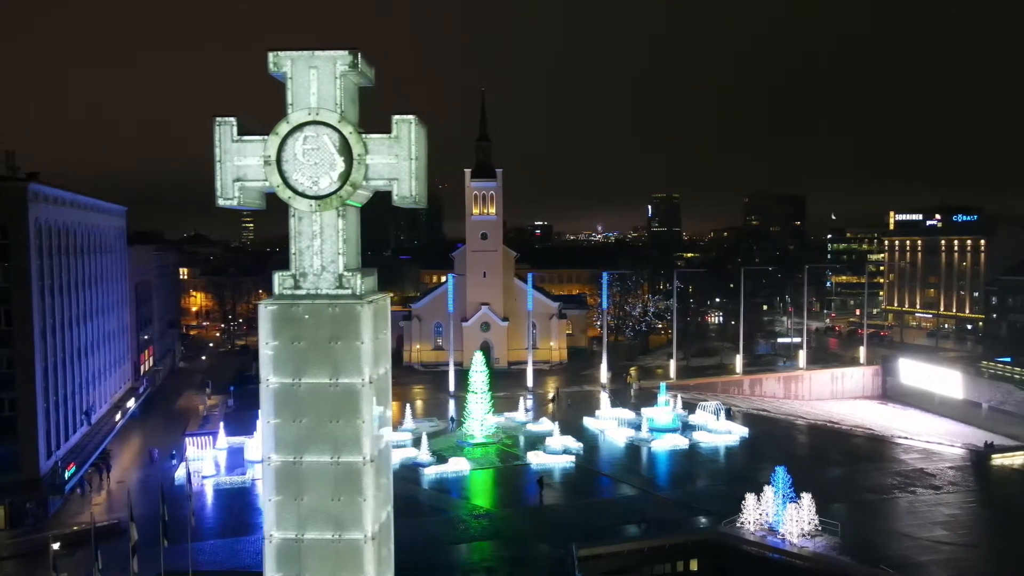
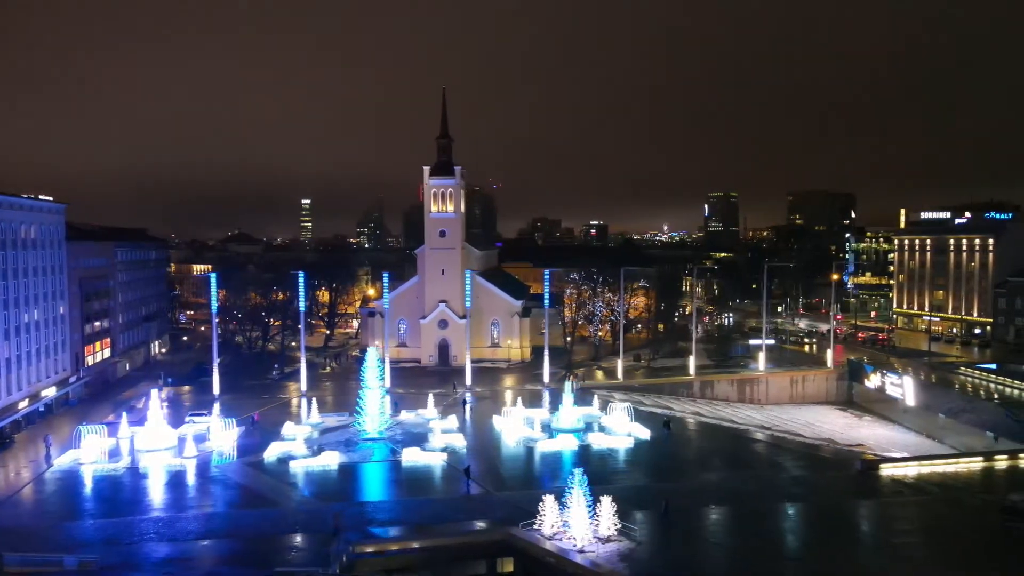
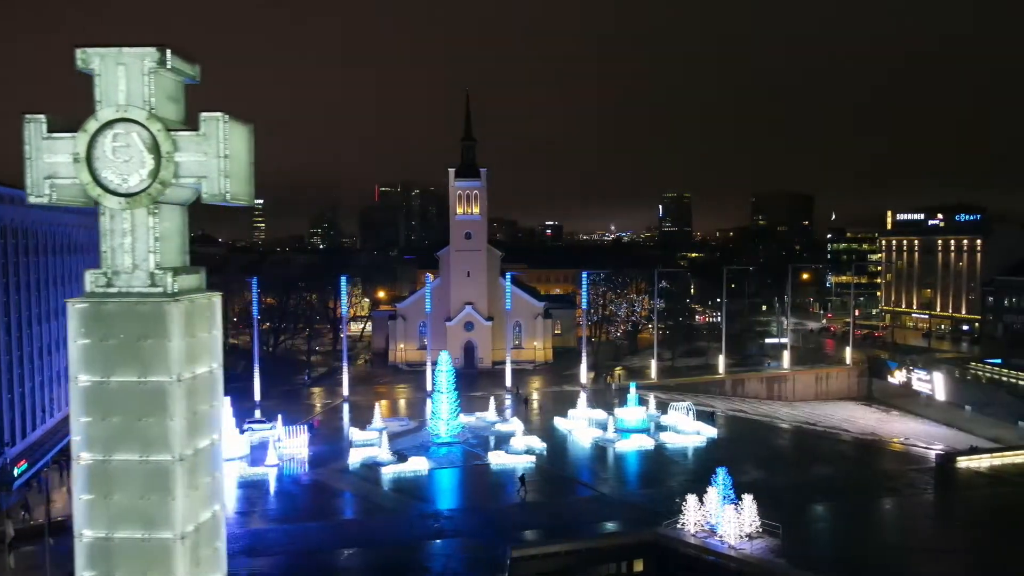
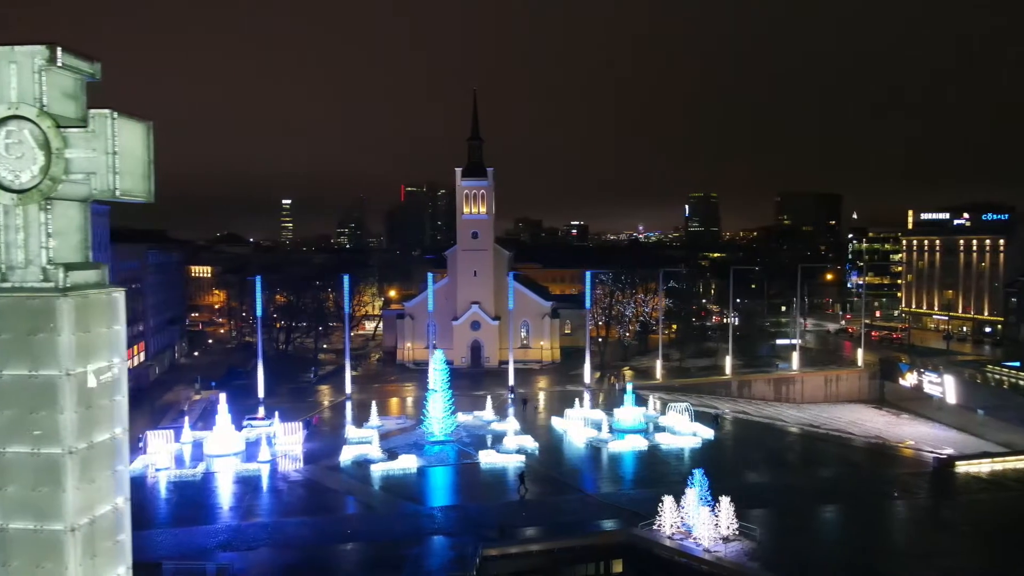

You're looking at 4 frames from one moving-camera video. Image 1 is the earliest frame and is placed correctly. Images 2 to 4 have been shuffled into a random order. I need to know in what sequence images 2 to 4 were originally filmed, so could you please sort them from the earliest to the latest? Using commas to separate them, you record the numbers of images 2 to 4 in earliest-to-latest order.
3, 4, 2
